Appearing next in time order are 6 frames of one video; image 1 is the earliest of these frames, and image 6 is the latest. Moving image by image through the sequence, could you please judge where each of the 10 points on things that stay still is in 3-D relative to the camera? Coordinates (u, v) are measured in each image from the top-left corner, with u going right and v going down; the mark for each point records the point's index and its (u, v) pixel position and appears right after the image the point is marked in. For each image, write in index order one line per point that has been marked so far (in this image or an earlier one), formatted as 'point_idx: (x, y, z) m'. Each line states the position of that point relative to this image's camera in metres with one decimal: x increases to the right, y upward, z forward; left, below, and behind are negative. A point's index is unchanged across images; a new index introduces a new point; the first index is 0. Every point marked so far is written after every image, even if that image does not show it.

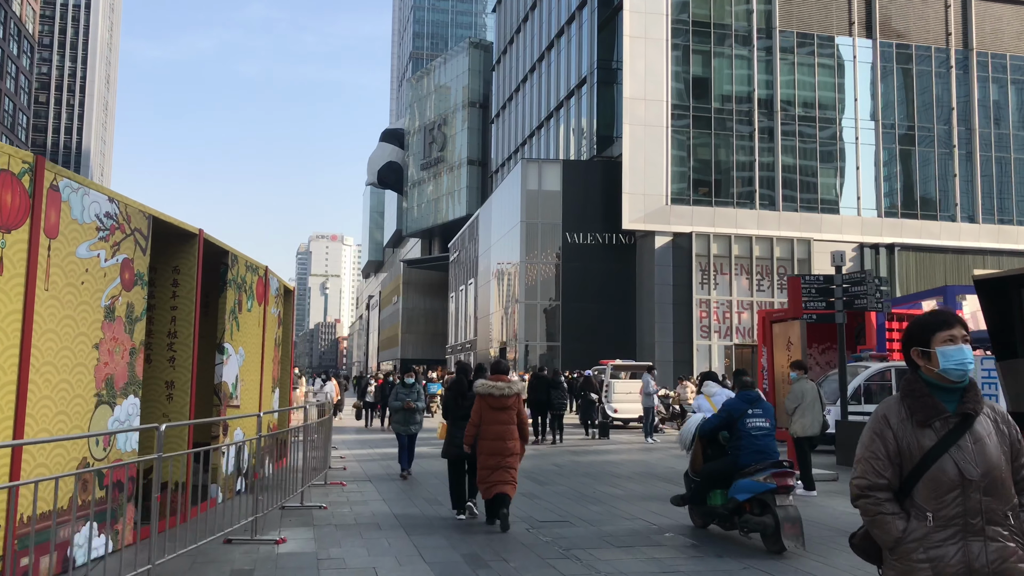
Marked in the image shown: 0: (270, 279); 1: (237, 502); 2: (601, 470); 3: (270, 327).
0: (-2.8, +0.1, +10.3) m
1: (-2.6, -2.0, +8.5) m
2: (+1.5, -3.0, +14.9) m
3: (-2.8, -0.5, +10.5) m
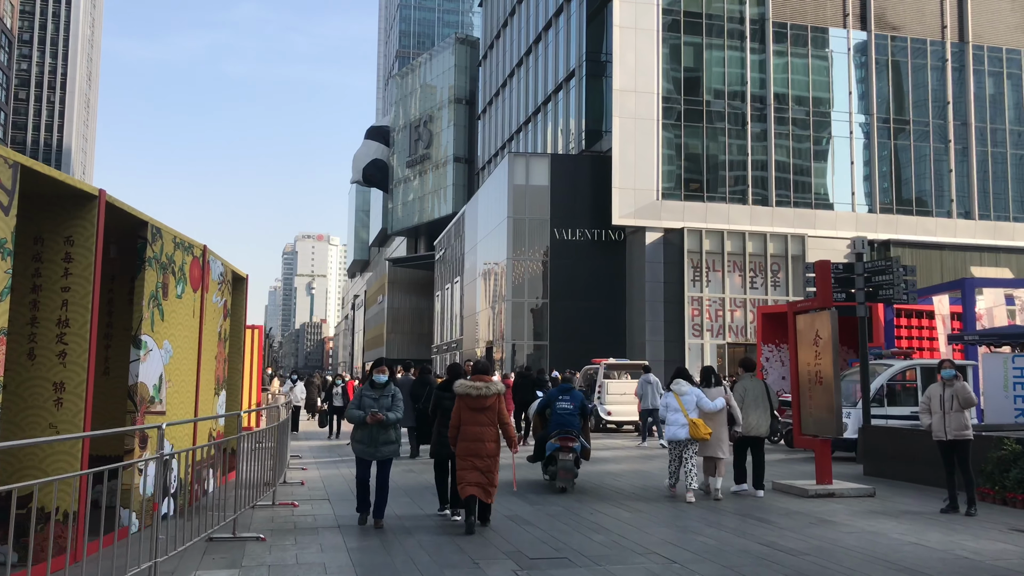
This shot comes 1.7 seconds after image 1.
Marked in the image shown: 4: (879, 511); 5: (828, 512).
0: (-2.9, +0.3, +8.8) m
1: (-2.7, -1.9, +7.0) m
2: (+1.3, -2.9, +13.4) m
3: (-3.0, -0.3, +9.0) m
4: (+3.3, -2.0, +8.0) m
5: (+2.9, -2.0, +8.1) m
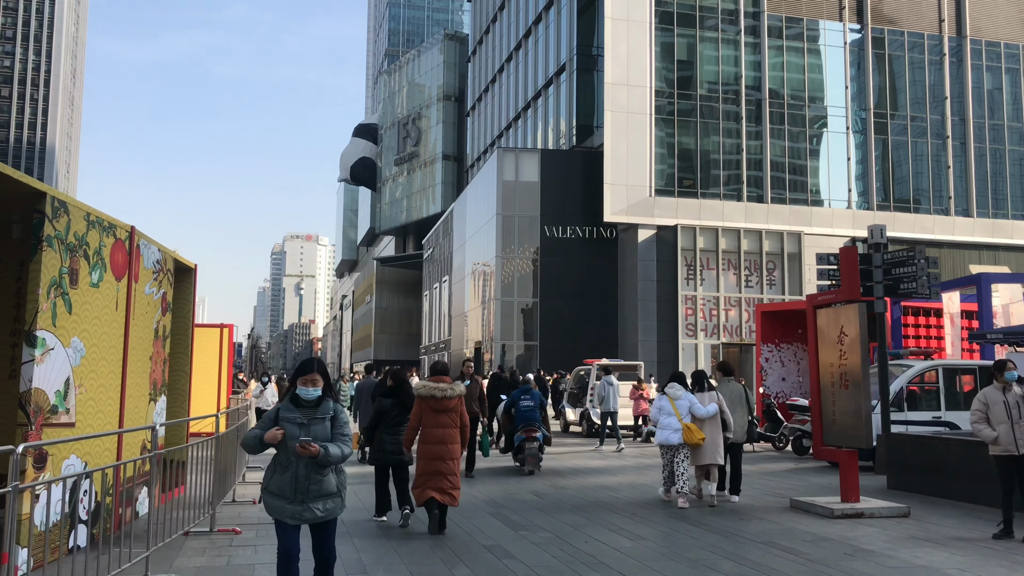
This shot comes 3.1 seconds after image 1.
0: (-3.1, +0.3, +7.5) m
1: (-2.9, -1.8, +5.8) m
2: (+1.1, -2.8, +12.2) m
3: (-3.1, -0.2, +7.7) m
4: (+3.2, -1.9, +6.9) m
5: (+2.7, -2.0, +7.0) m
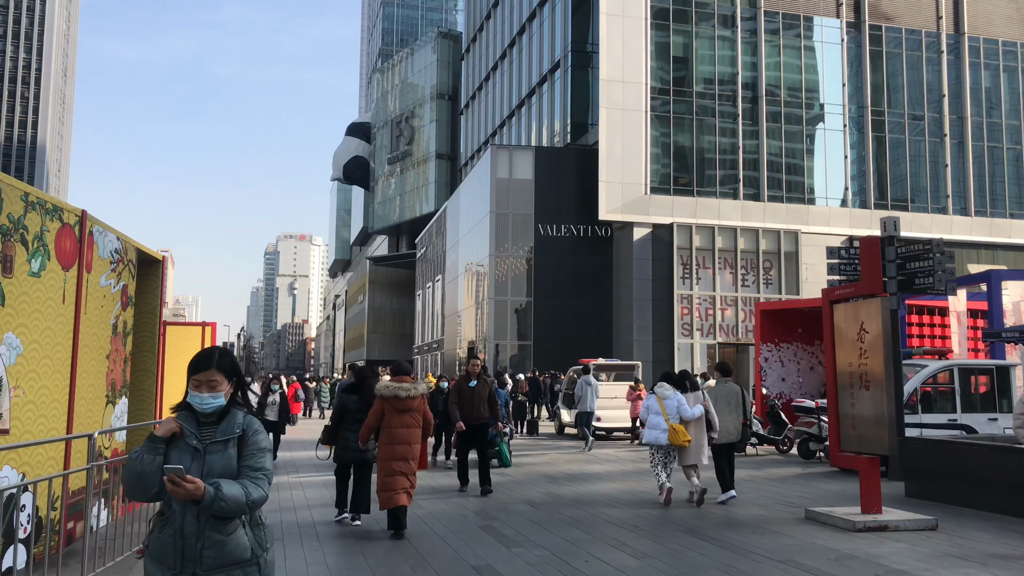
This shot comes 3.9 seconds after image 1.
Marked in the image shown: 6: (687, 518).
0: (-3.2, +0.4, +6.9) m
1: (-2.9, -1.7, +5.1) m
2: (+1.0, -2.7, +11.6) m
3: (-3.2, -0.2, +7.1) m
4: (+3.1, -1.9, +6.2) m
5: (+2.7, -1.9, +6.3) m
6: (+1.6, -2.1, +8.2) m
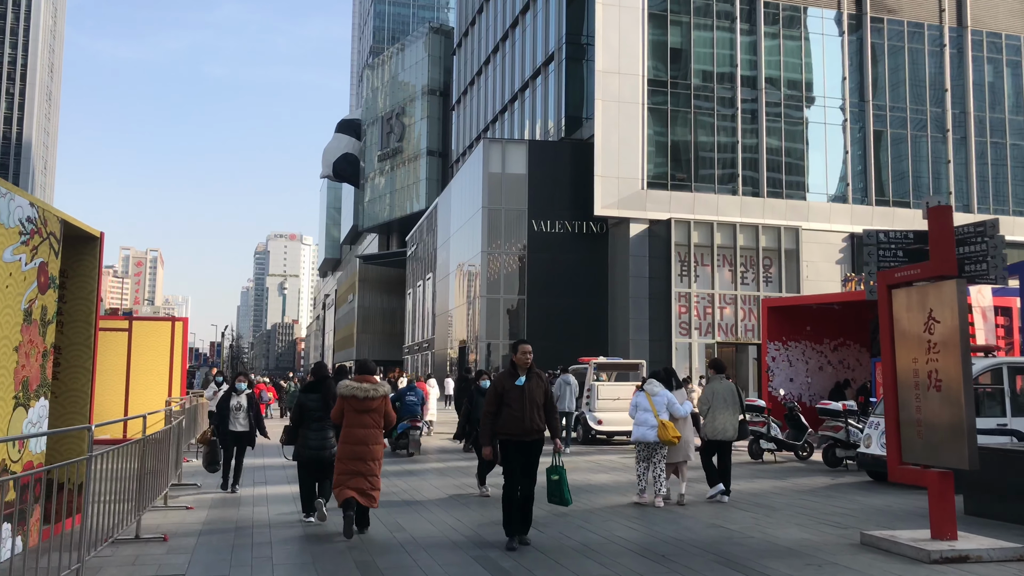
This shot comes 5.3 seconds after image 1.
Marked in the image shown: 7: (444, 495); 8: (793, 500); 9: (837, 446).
0: (-3.1, +0.6, +5.6) m
1: (-2.9, -1.6, +3.8) m
2: (+0.9, -2.6, +10.3) m
3: (-3.2, 0.0, +5.8) m
4: (+3.1, -1.7, +5.0) m
5: (+2.7, -1.8, +5.1) m
6: (+1.6, -2.0, +7.0) m
7: (-0.8, -2.5, +10.9) m
8: (+2.9, -2.2, +9.2) m
9: (+4.5, -2.2, +12.3) m
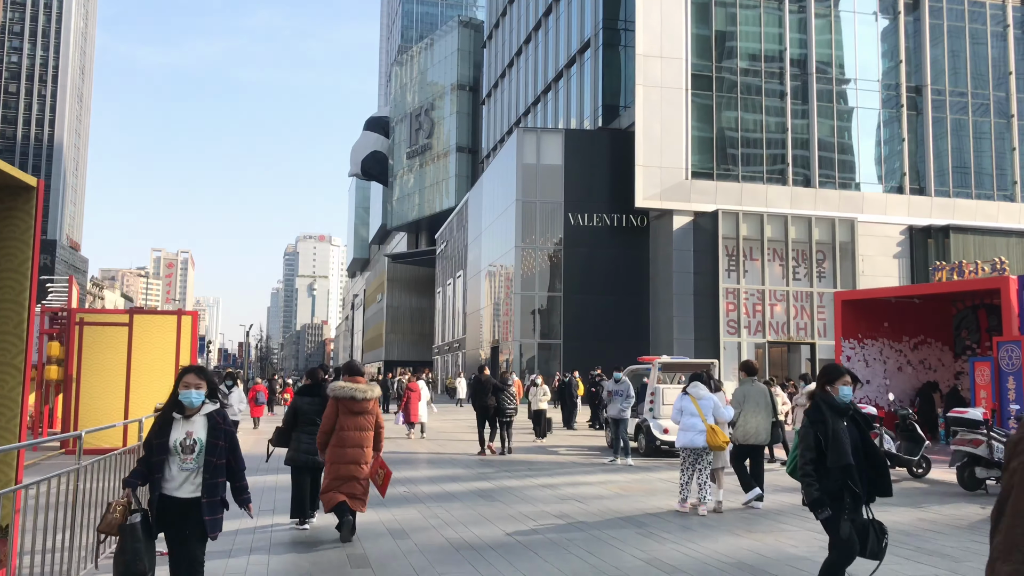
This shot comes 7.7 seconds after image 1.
0: (-2.7, +0.8, +3.5) m
1: (-2.5, -1.4, +1.7) m
2: (+1.6, -2.4, +8.2) m
3: (-2.7, +0.2, +3.7) m
4: (+3.6, -1.5, +2.8) m
5: (+3.1, -1.5, +2.9) m
6: (+2.1, -1.8, +4.8) m
7: (-0.2, -2.3, +8.7) m
8: (+3.5, -2.0, +6.9) m
9: (+5.2, -2.0, +10.0) m
